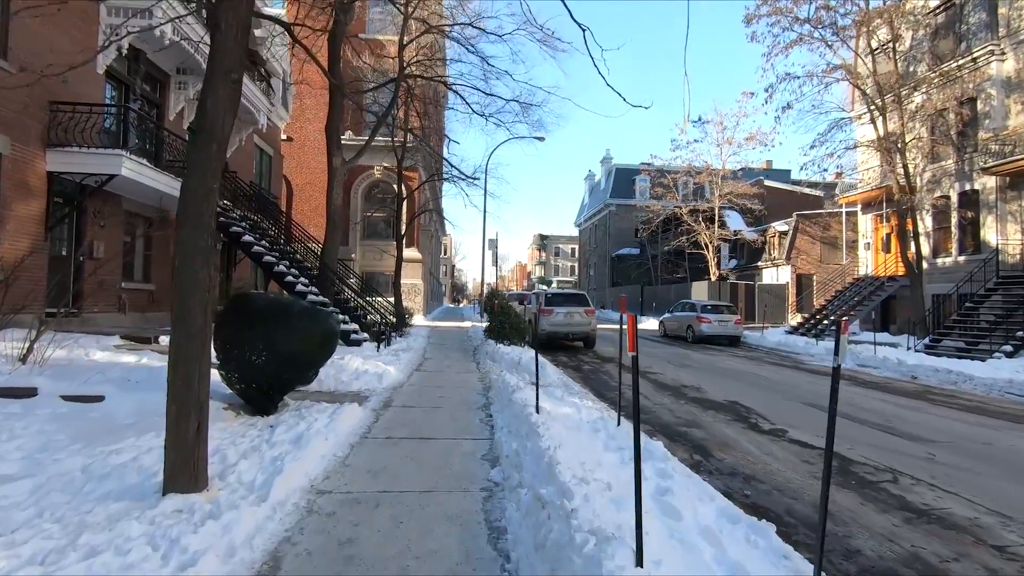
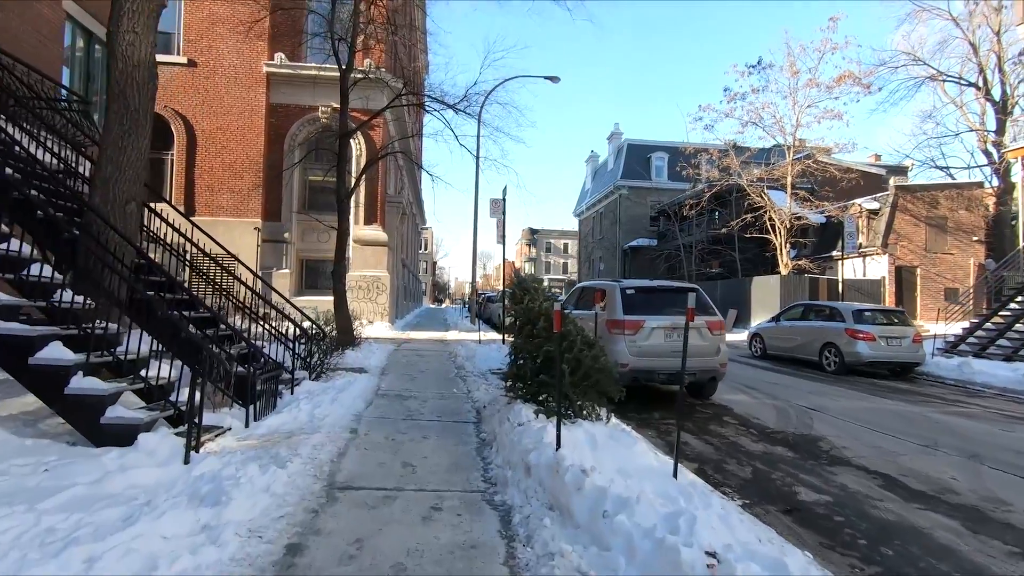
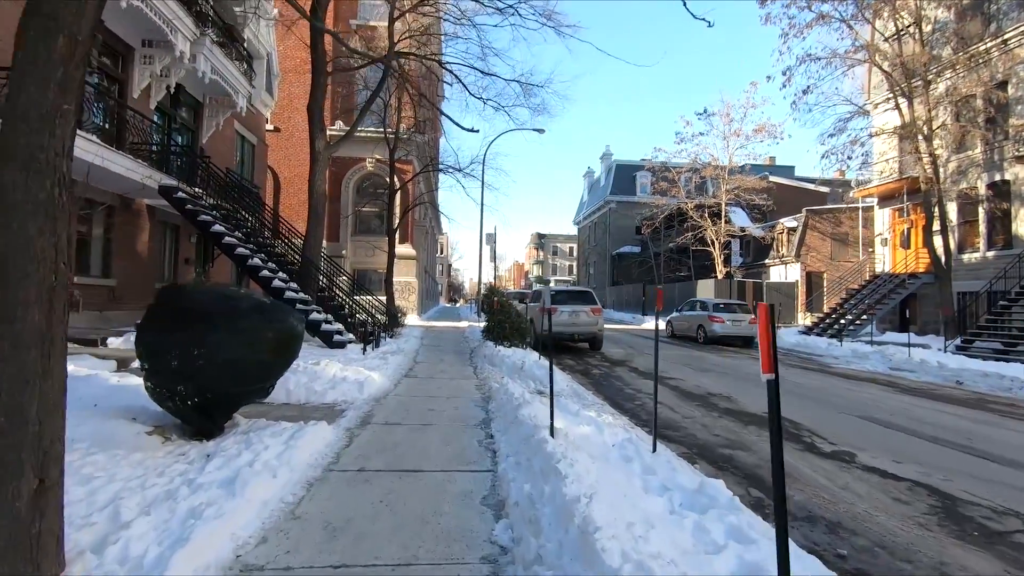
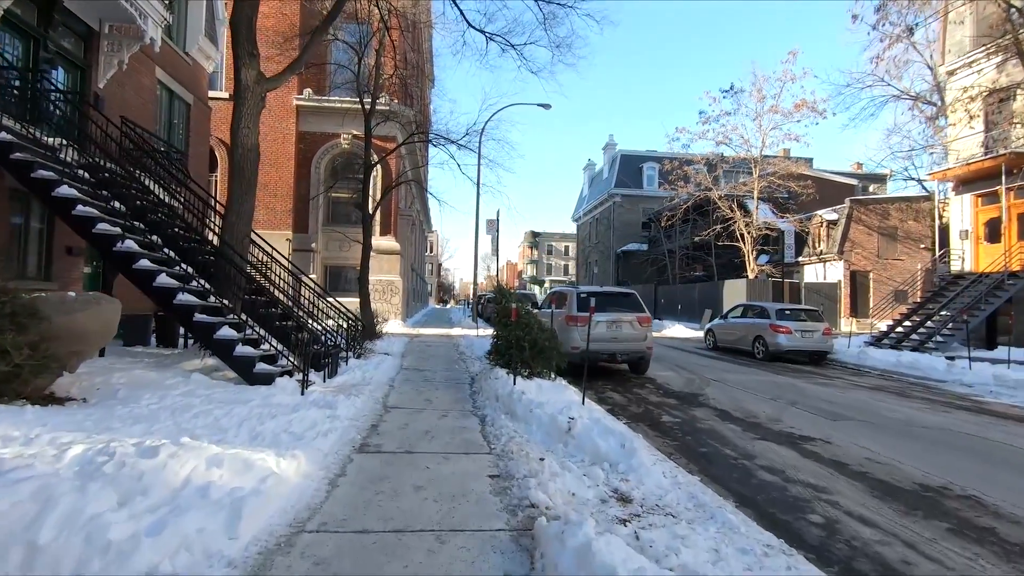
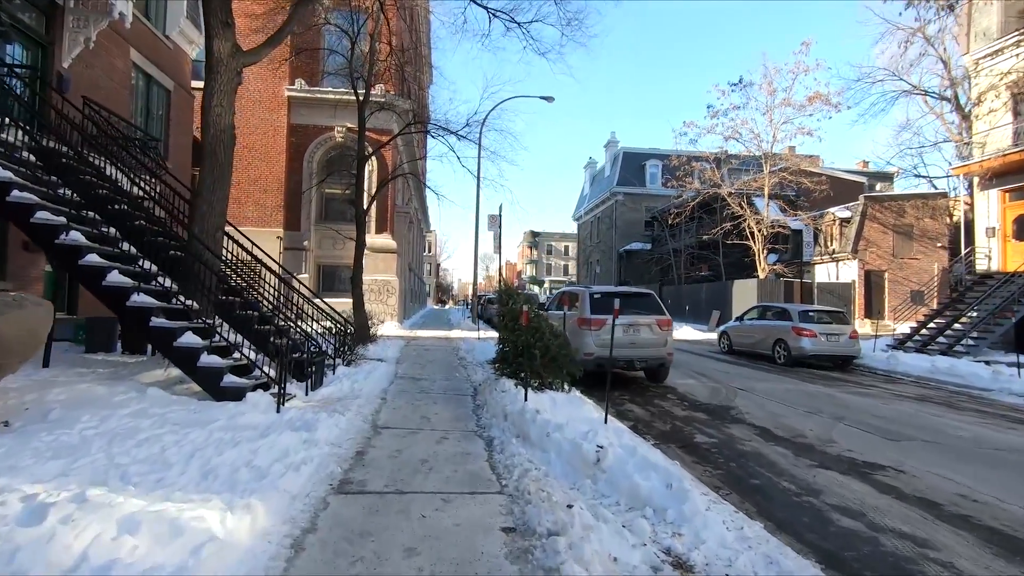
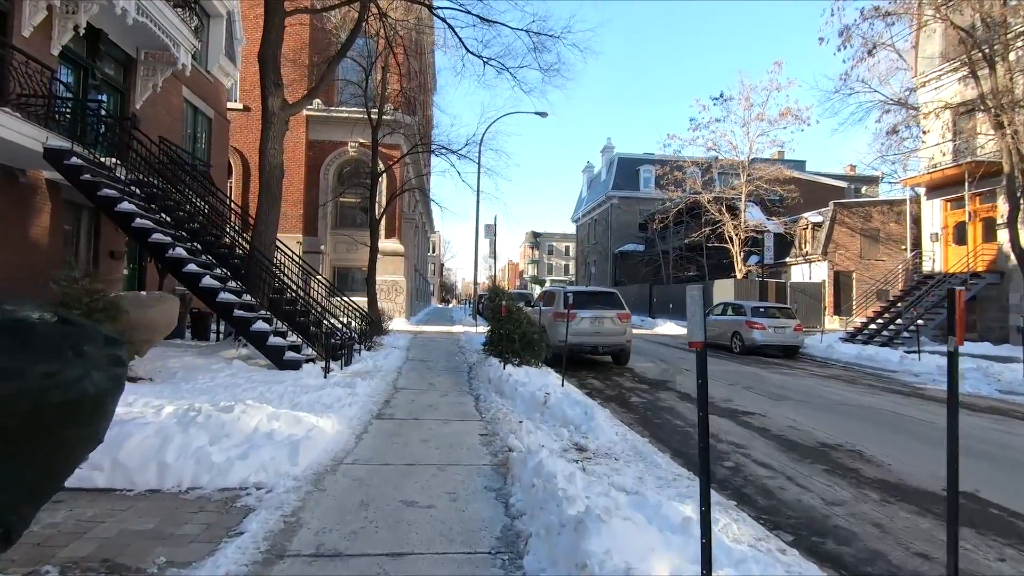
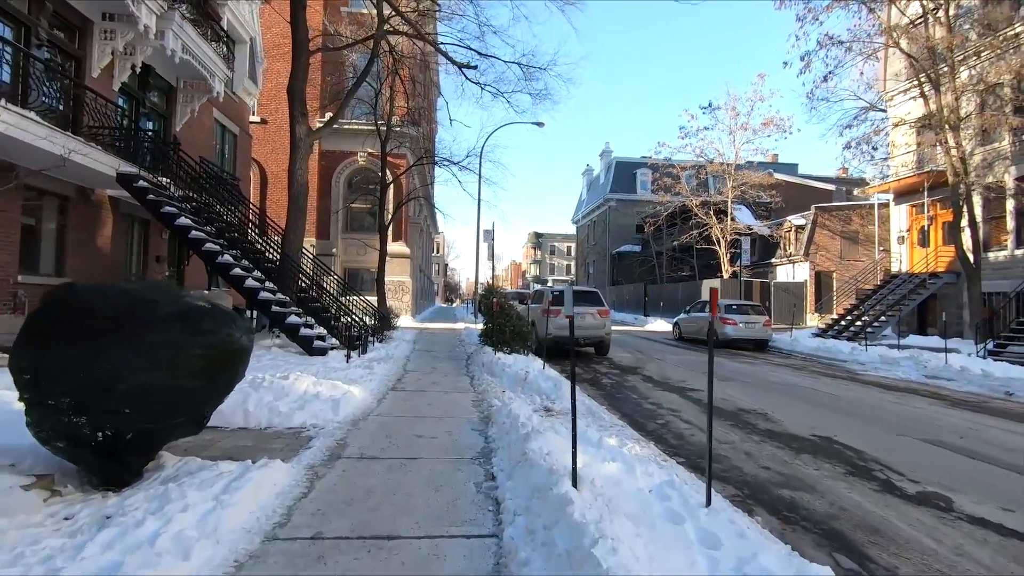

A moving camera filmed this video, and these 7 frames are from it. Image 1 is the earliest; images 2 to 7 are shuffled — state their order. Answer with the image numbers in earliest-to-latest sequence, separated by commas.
3, 7, 6, 4, 5, 2
